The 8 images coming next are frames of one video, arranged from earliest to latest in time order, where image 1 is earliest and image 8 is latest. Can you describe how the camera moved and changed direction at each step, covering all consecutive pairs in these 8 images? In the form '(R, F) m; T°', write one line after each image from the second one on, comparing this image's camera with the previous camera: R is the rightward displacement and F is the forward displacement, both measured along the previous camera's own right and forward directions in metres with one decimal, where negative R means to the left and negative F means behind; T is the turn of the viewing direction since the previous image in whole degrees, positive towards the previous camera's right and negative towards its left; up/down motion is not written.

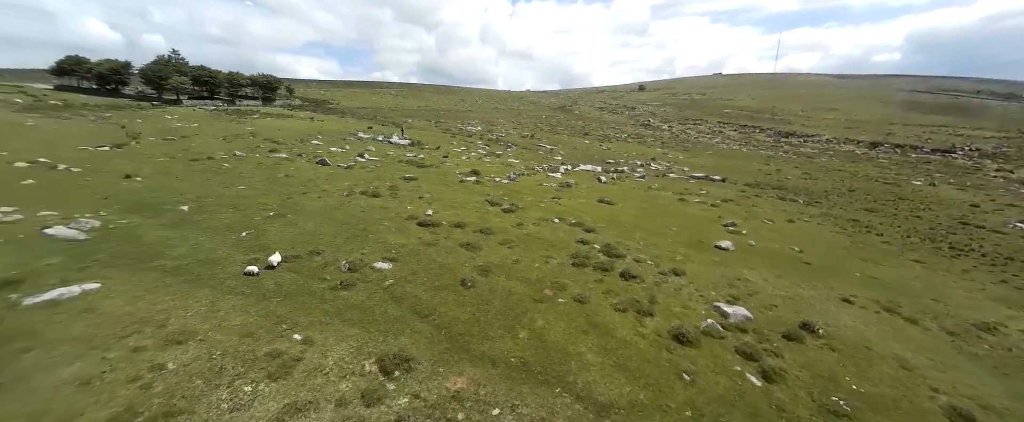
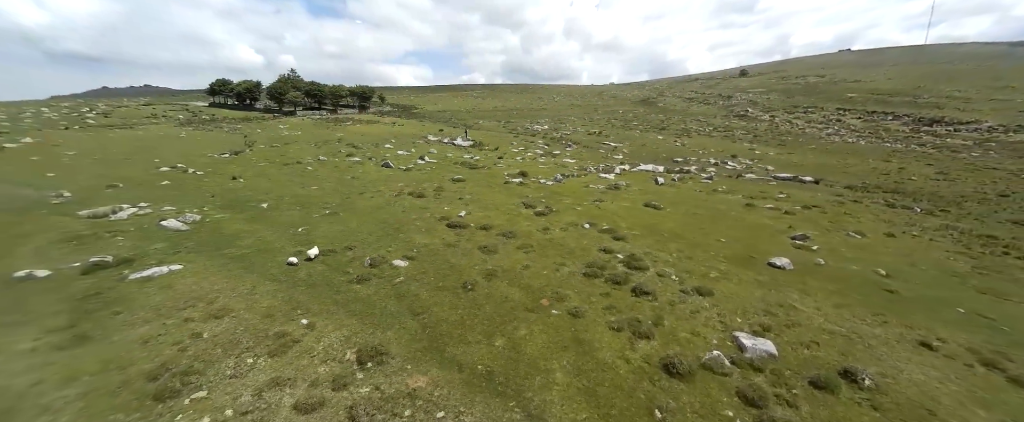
(+3.2, +0.7) m; -14°
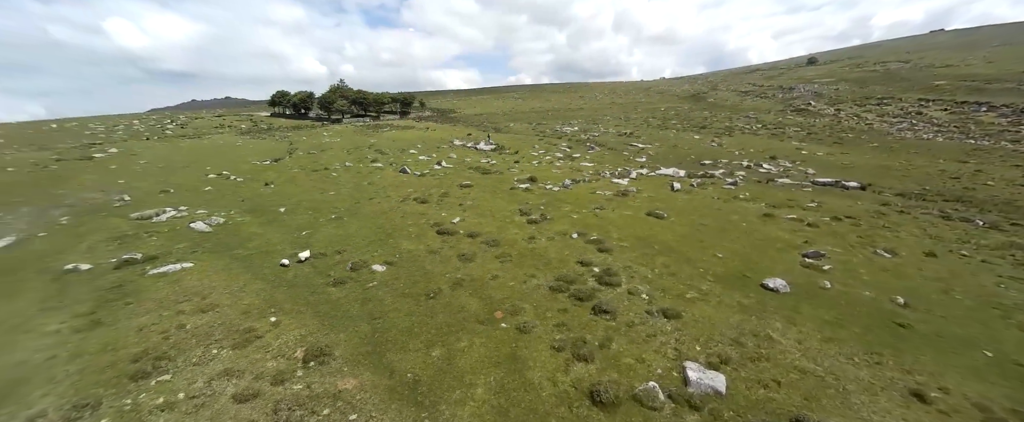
(+3.4, +0.5) m; -8°
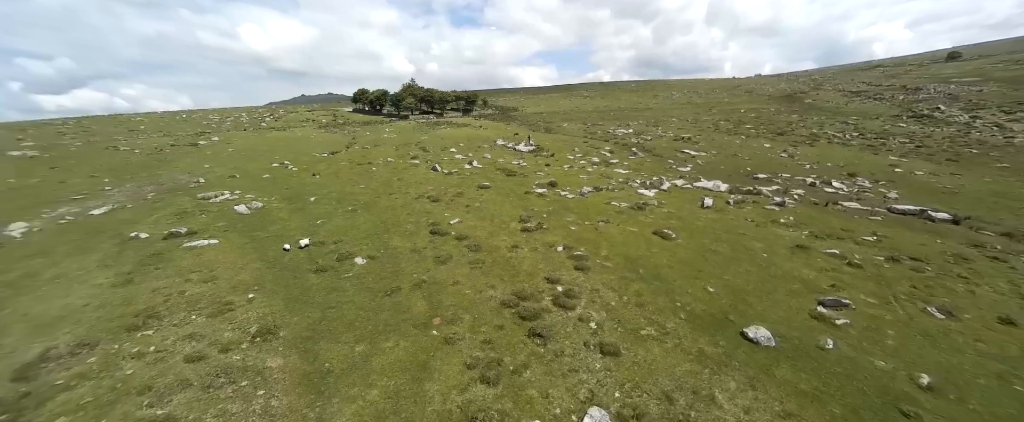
(+4.2, +1.1) m; -12°
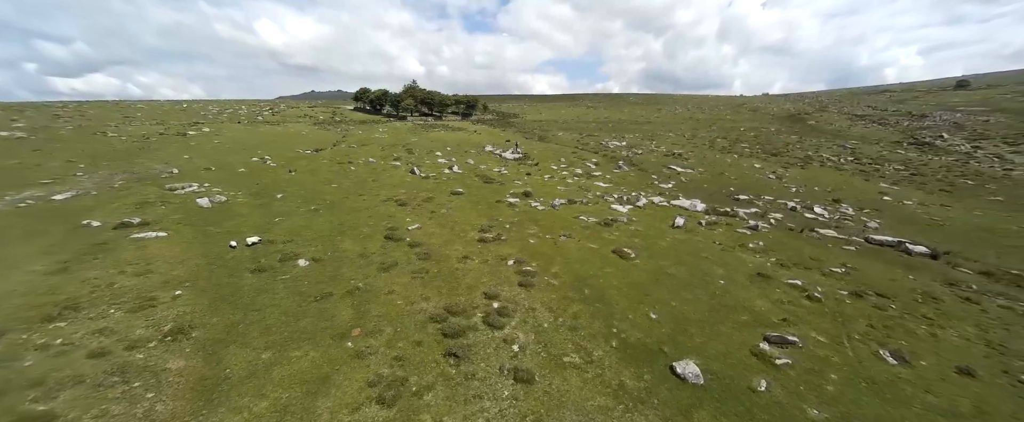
(+2.4, +0.7) m; -1°
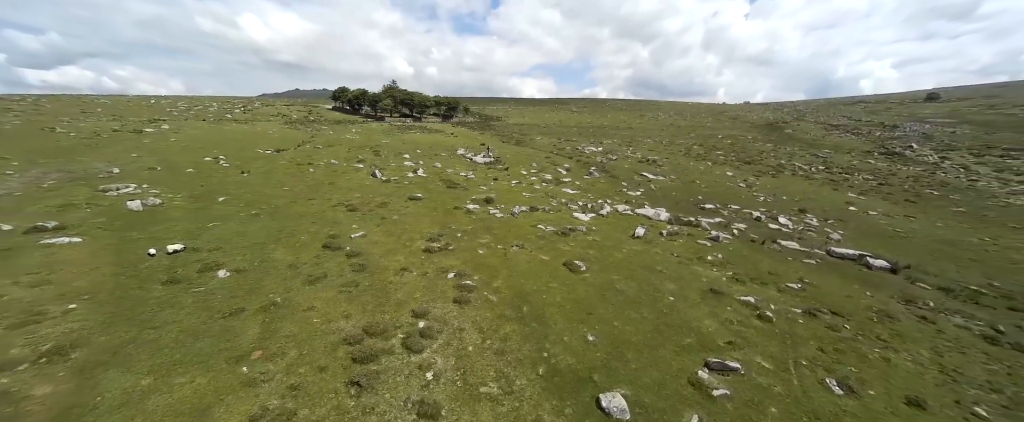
(+1.9, +1.1) m; +2°
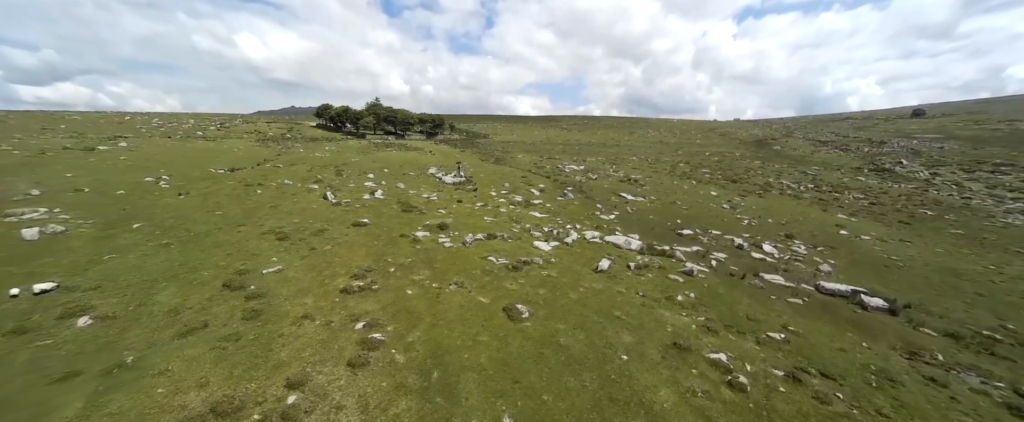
(+2.5, +2.5) m; 0°
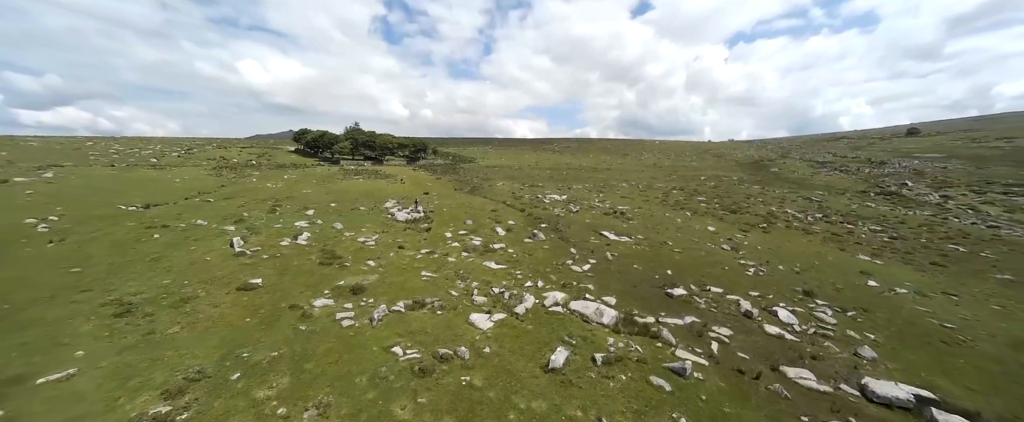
(+2.9, +5.2) m; 0°
